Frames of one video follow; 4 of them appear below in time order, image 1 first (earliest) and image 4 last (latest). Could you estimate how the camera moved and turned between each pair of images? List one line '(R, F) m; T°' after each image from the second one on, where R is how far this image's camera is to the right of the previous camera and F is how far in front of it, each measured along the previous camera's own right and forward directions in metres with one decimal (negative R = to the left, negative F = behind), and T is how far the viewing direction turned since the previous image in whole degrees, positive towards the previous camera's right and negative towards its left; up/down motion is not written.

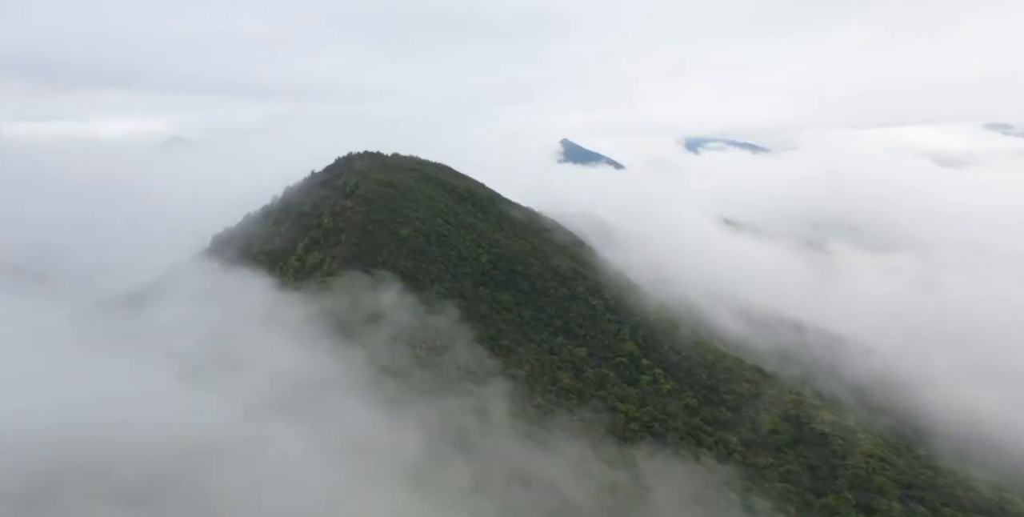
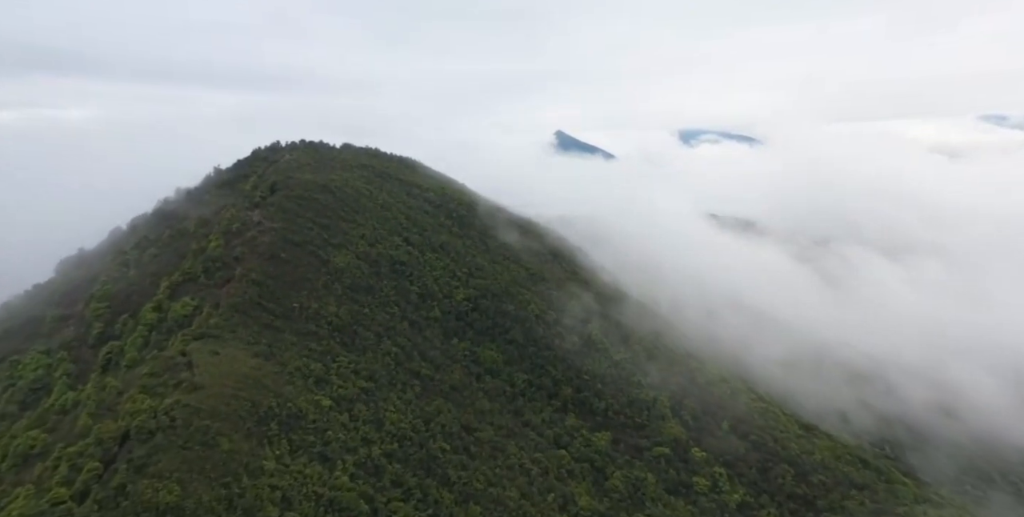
(+0.8, +22.1) m; 0°
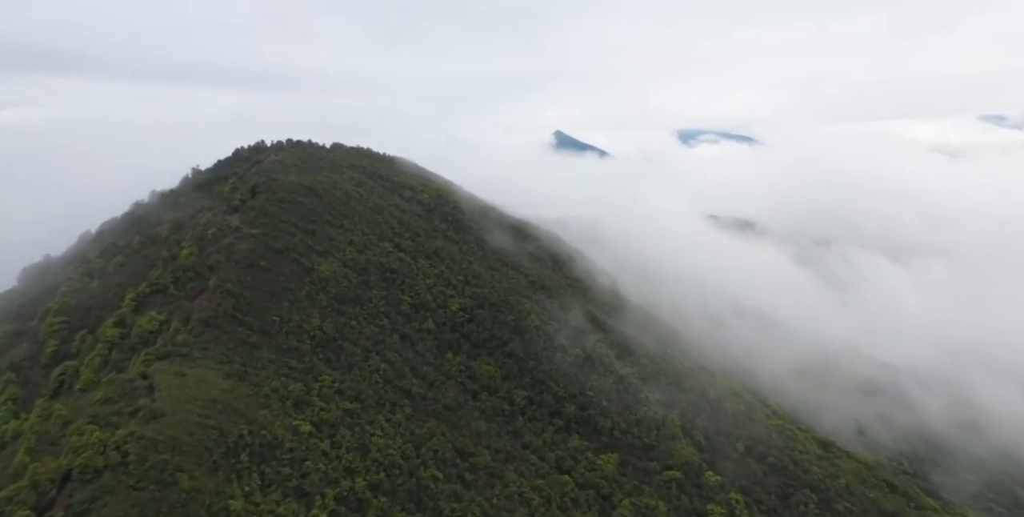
(+0.1, +3.4) m; 0°
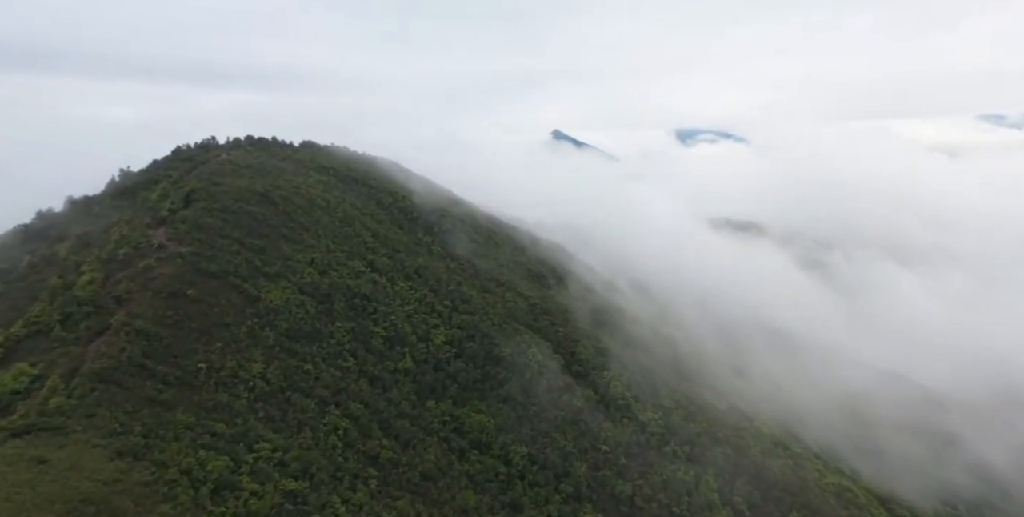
(+0.2, +8.7) m; 0°
